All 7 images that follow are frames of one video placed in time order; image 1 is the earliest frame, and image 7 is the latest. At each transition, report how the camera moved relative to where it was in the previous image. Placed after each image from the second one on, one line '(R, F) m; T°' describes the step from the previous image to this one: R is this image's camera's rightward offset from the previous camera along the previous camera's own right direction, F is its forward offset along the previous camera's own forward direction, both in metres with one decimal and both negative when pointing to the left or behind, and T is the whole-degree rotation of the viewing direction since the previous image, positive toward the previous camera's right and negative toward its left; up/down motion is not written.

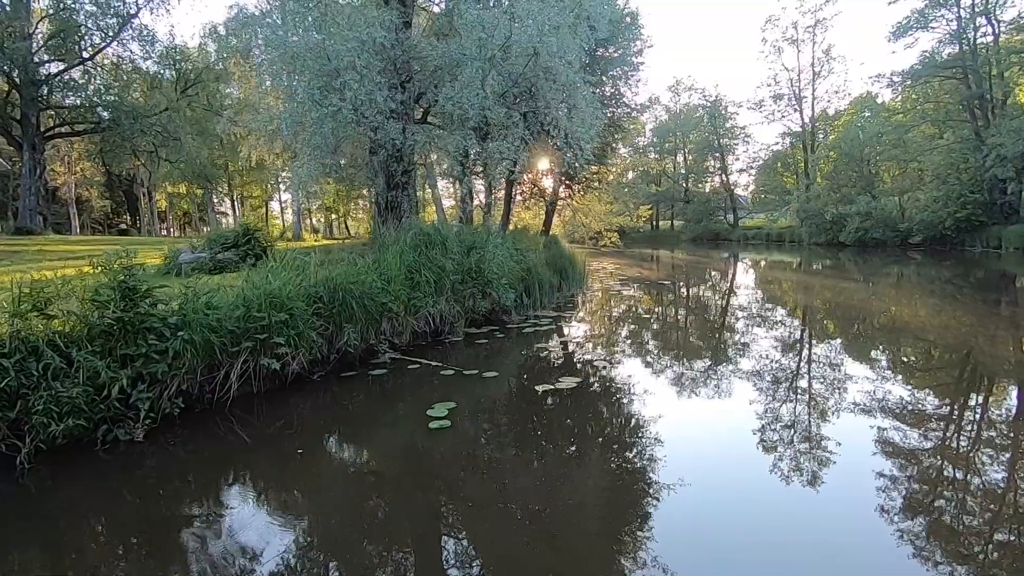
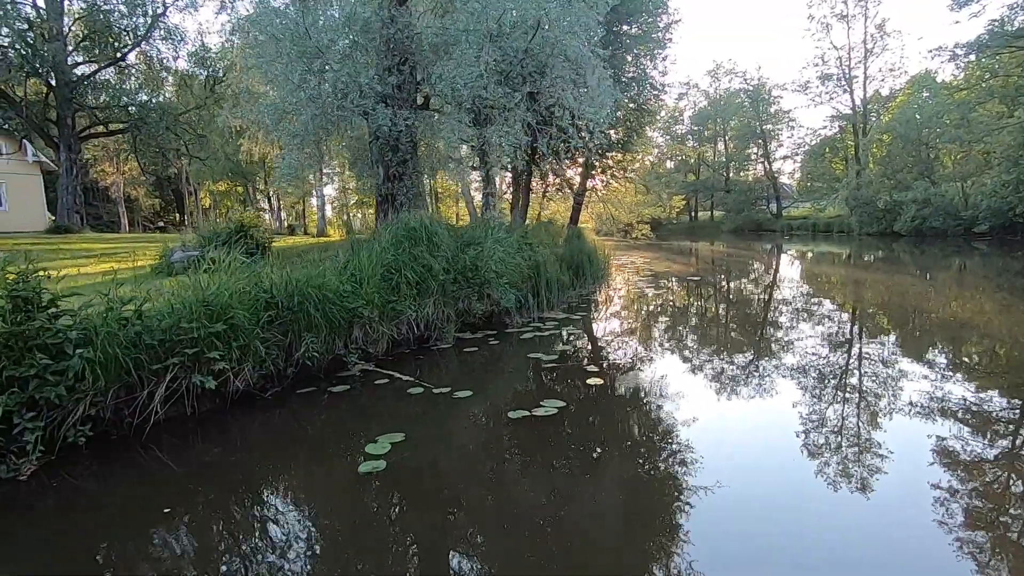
(+0.4, +0.7) m; -4°
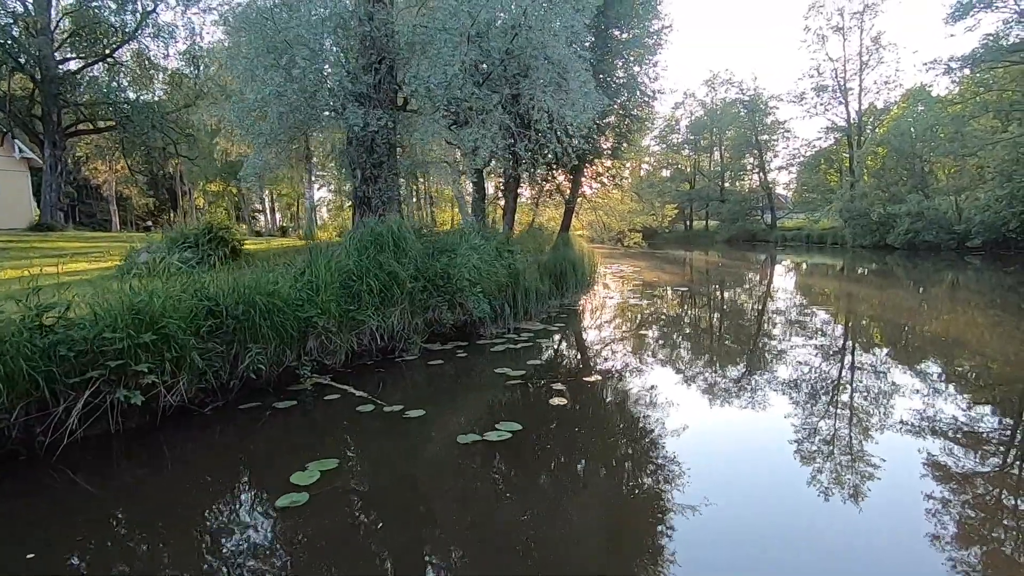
(+0.3, +0.3) m; 0°
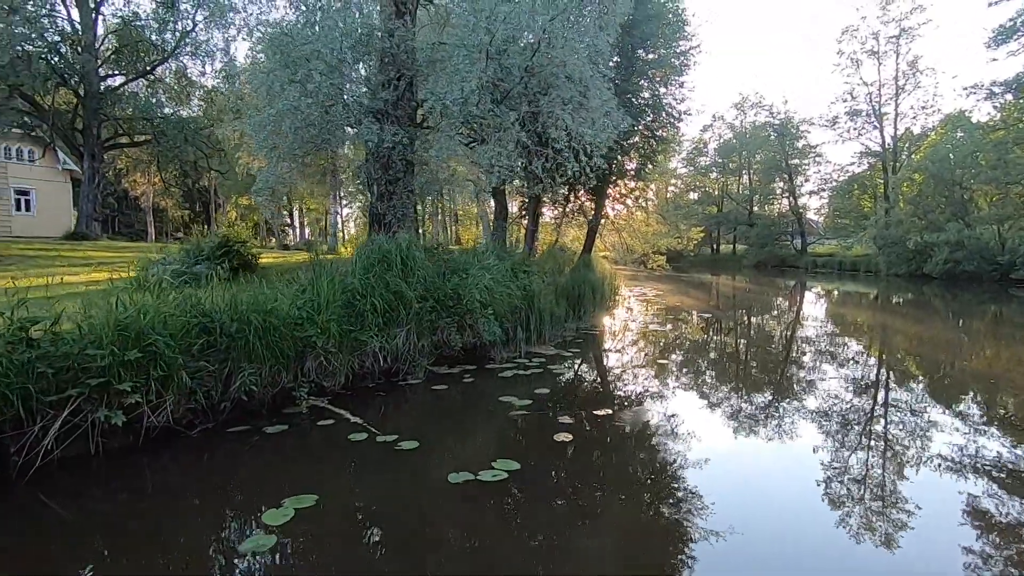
(+0.1, +0.2) m; -3°
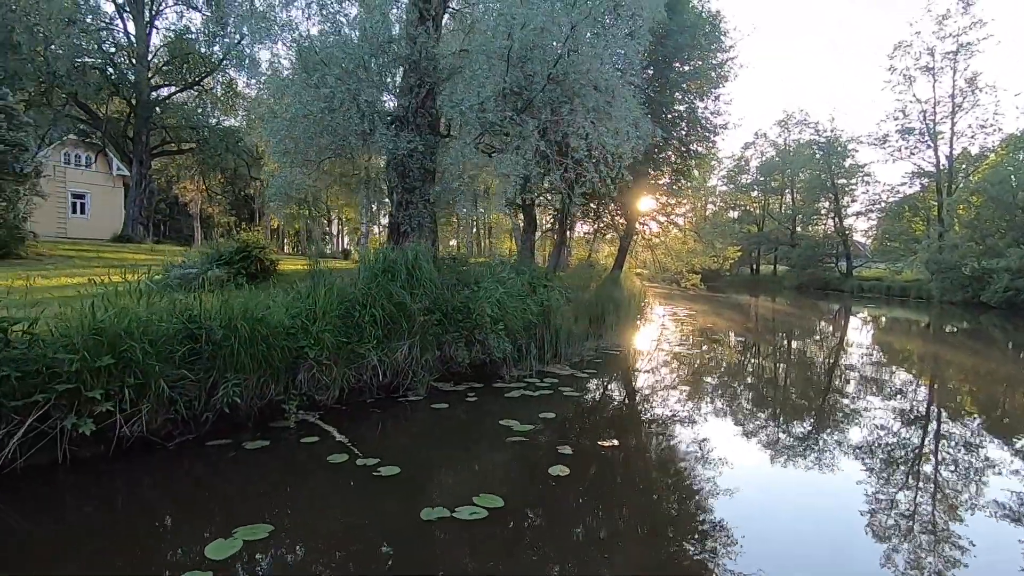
(+0.2, +0.3) m; -4°
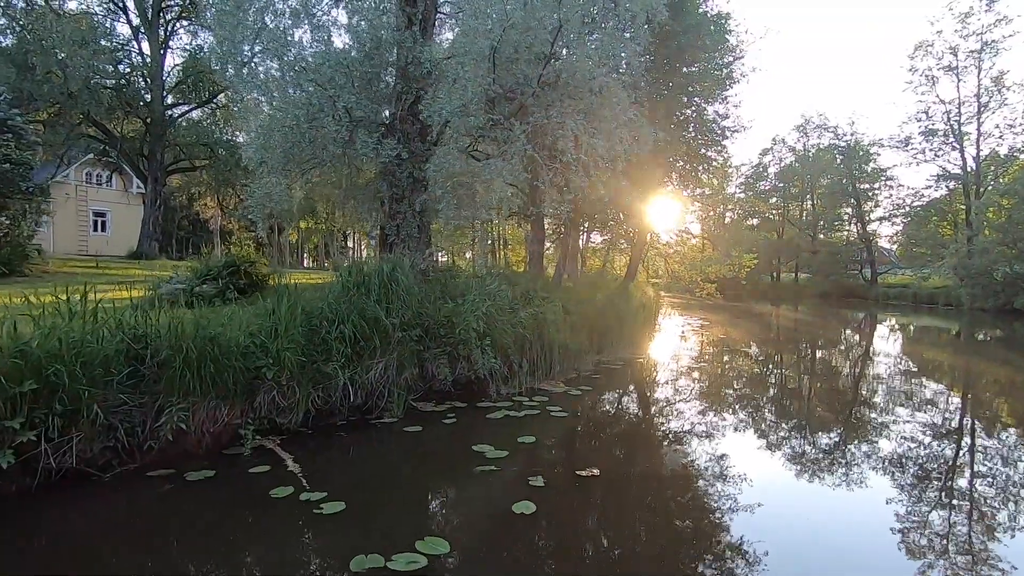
(+0.3, +0.3) m; -2°
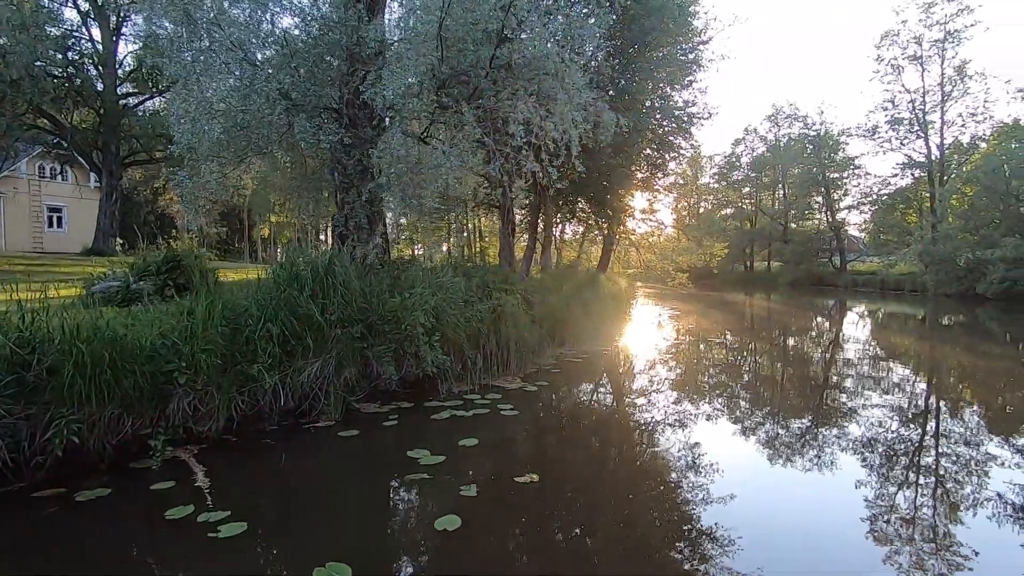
(+0.3, +0.3) m; +2°
